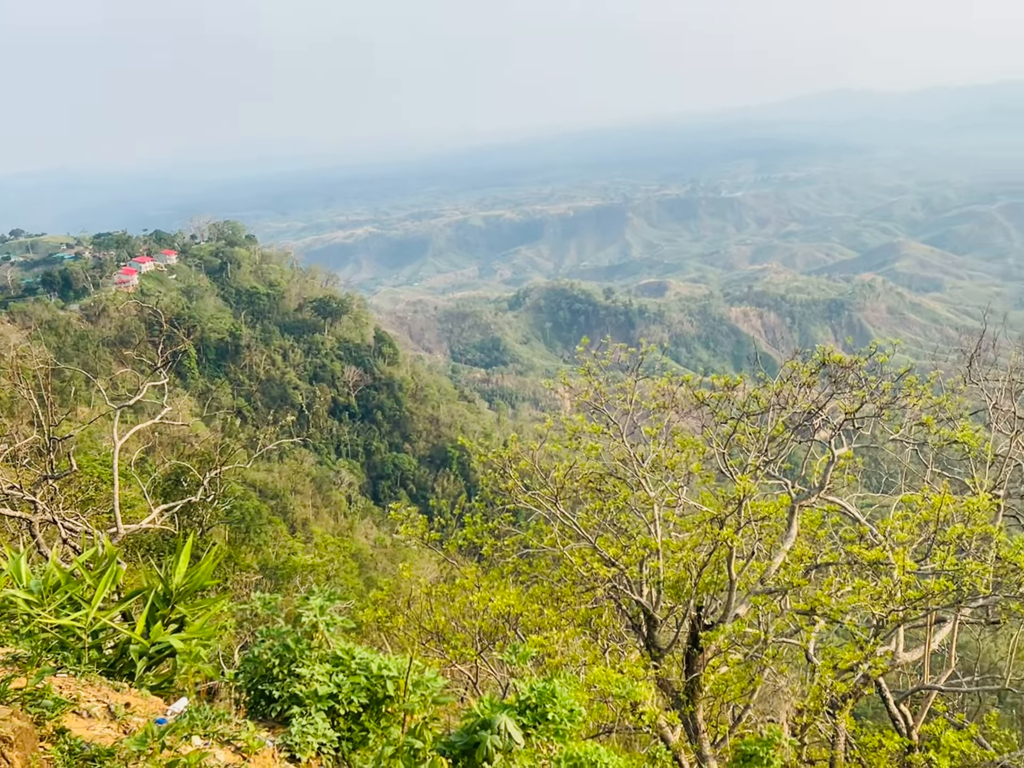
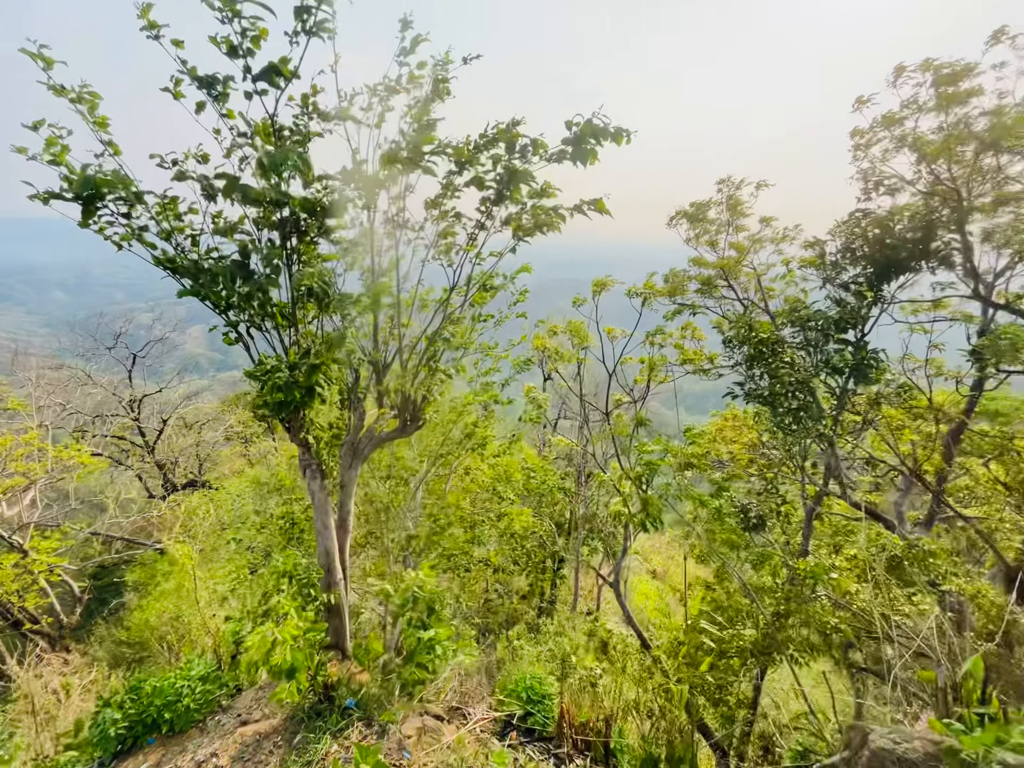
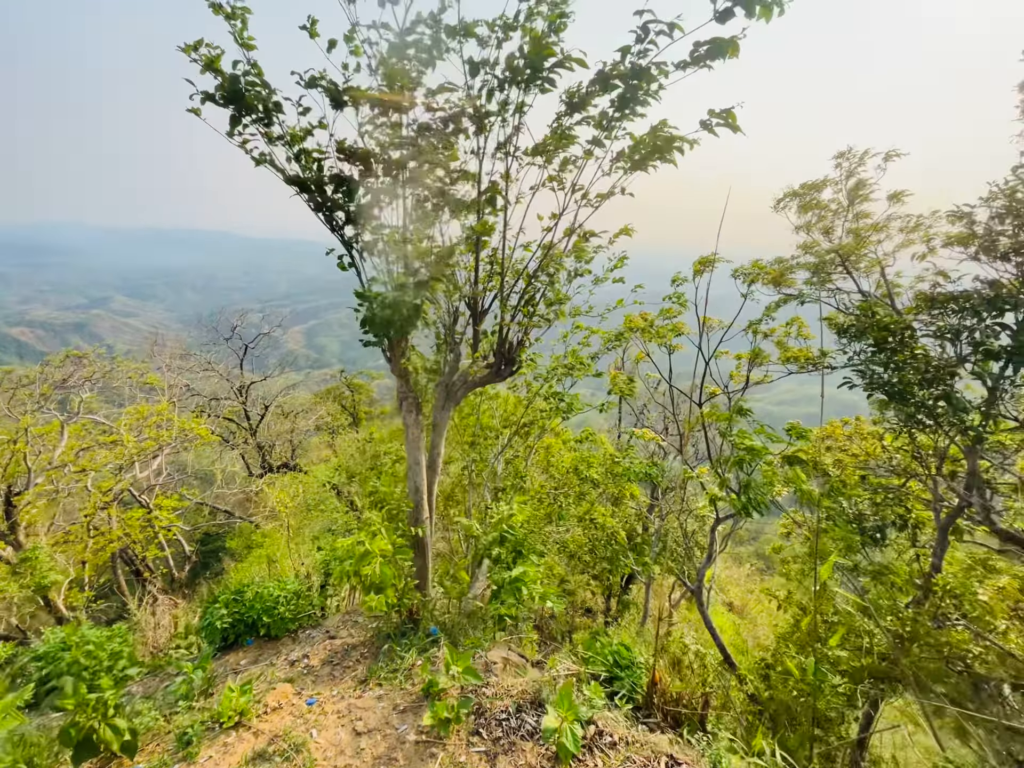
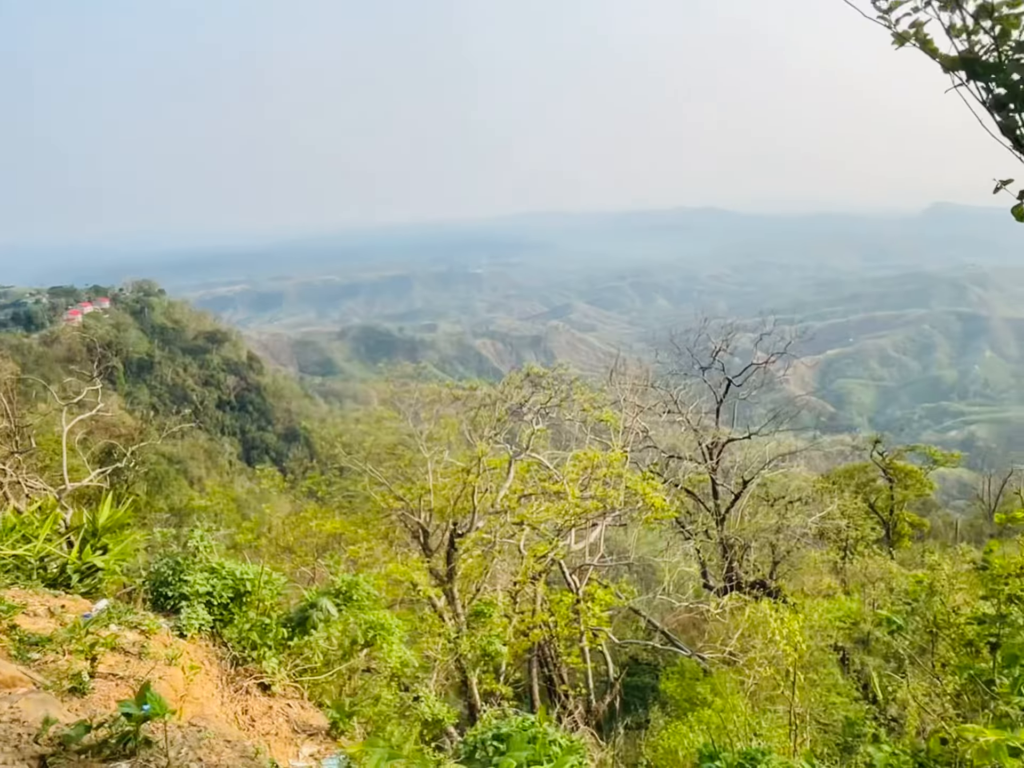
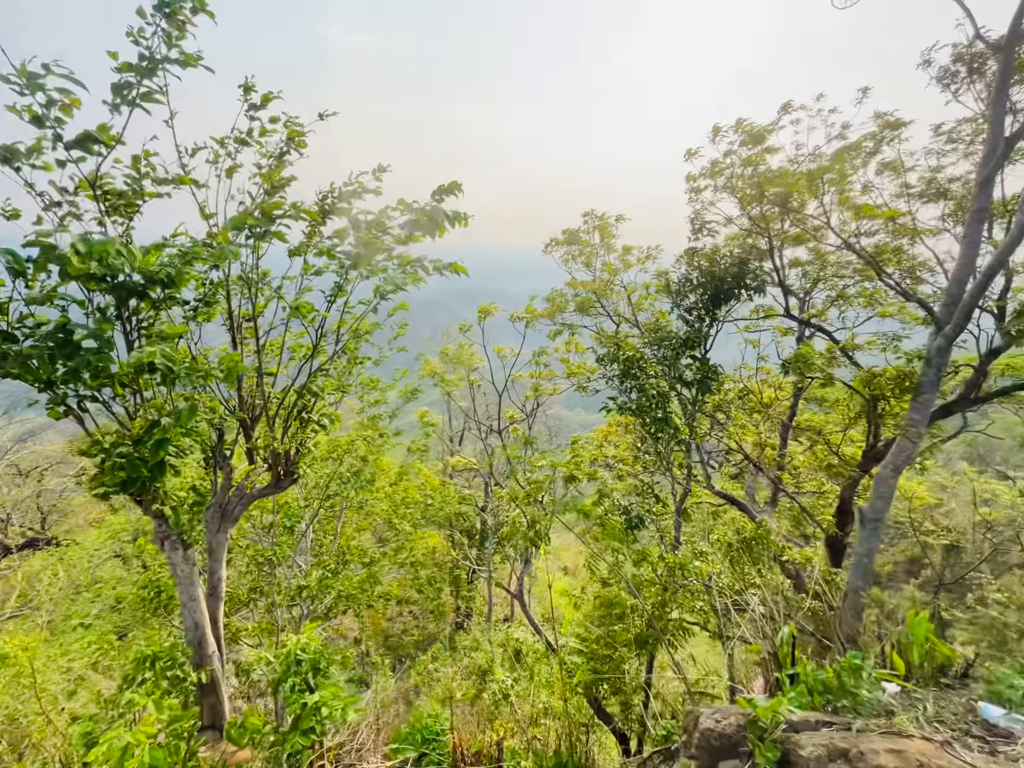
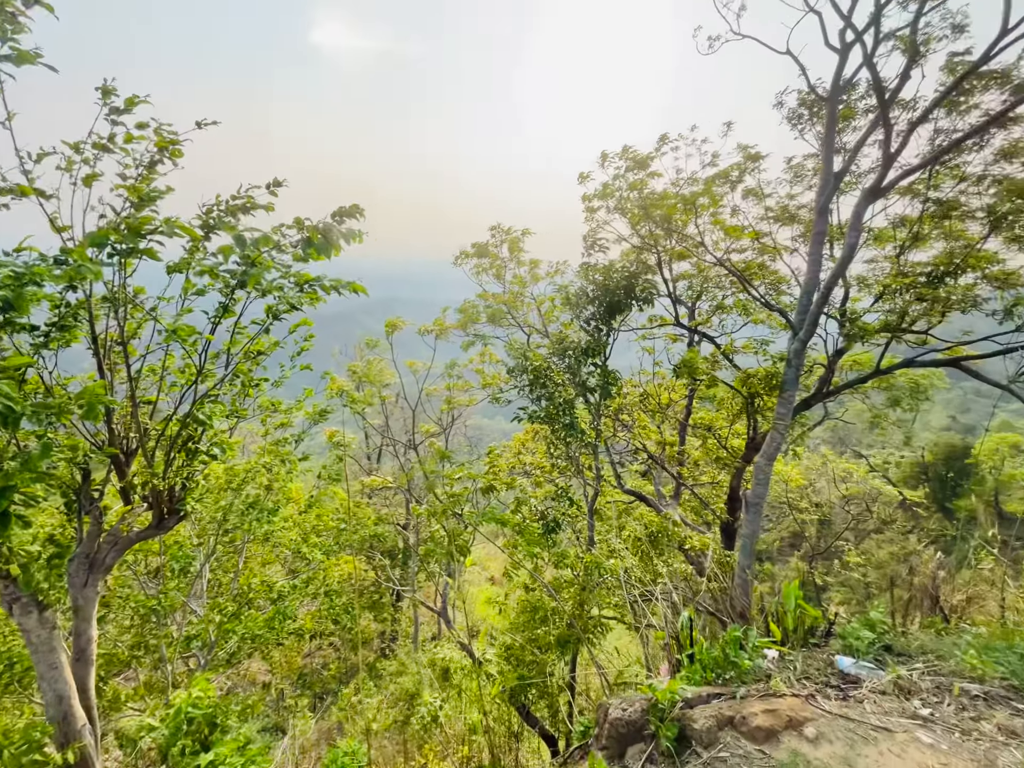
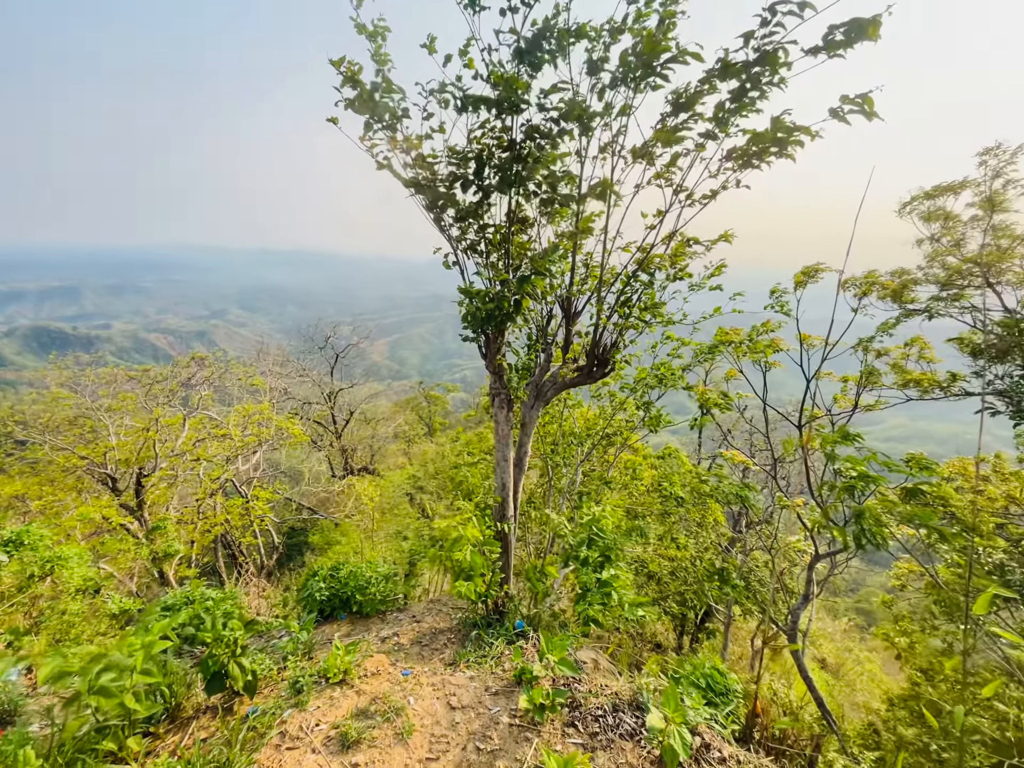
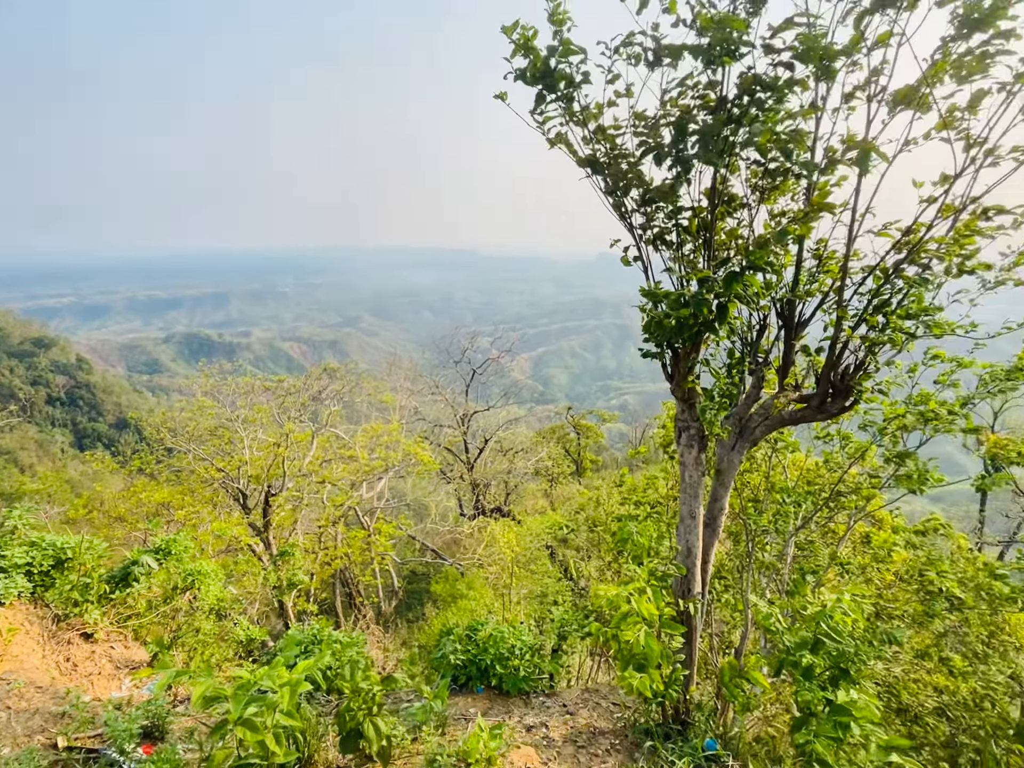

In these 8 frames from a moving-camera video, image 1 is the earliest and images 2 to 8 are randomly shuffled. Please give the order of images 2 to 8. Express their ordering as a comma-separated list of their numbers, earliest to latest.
4, 8, 7, 3, 2, 5, 6
